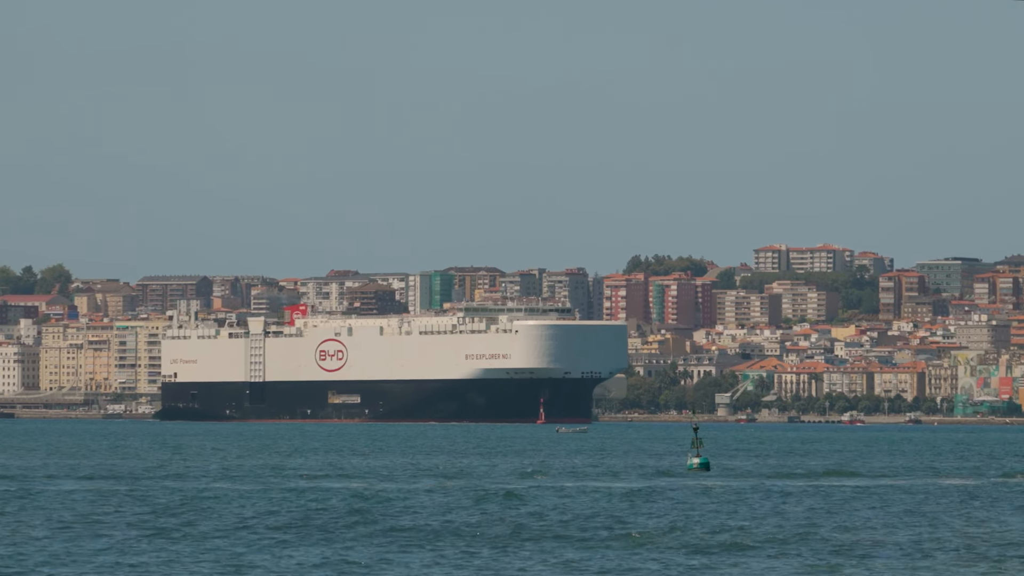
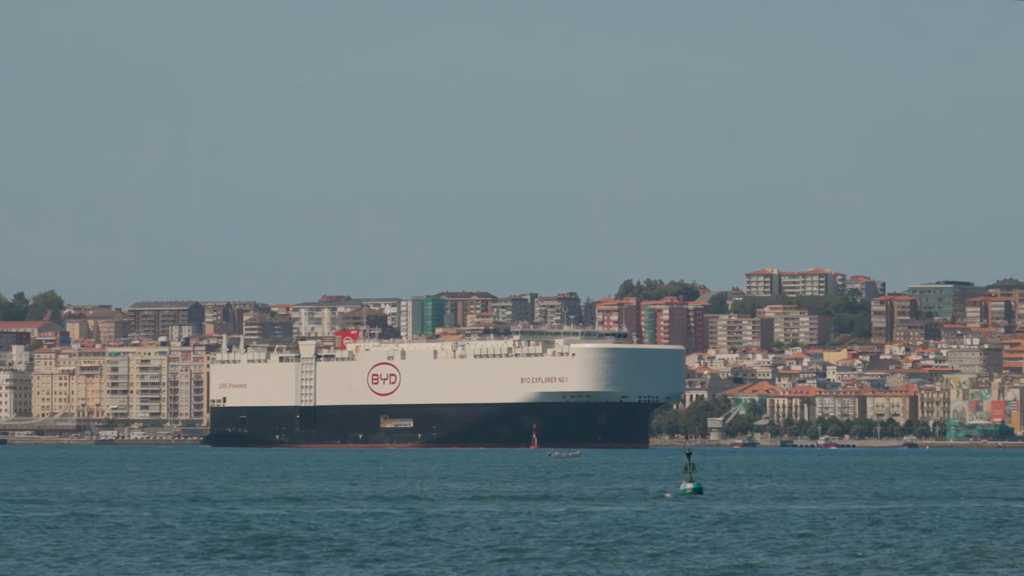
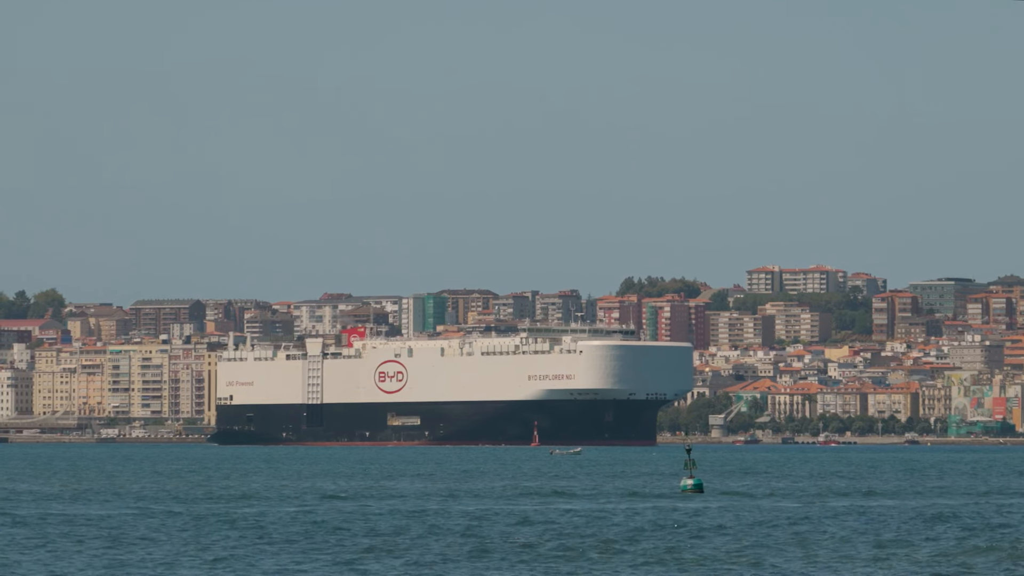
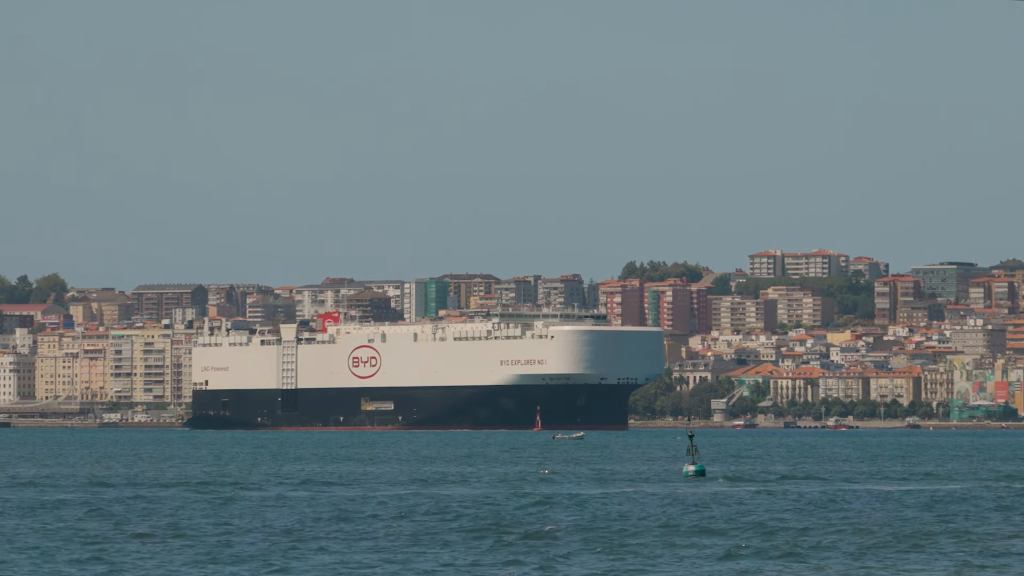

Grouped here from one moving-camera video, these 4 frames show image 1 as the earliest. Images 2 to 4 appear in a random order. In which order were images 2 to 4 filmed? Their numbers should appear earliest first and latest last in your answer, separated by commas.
4, 2, 3
